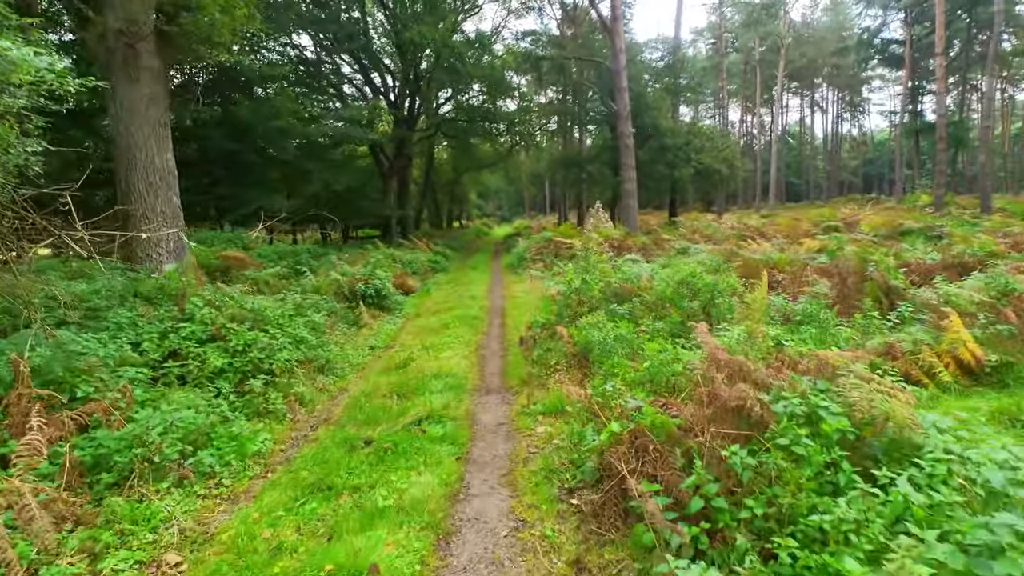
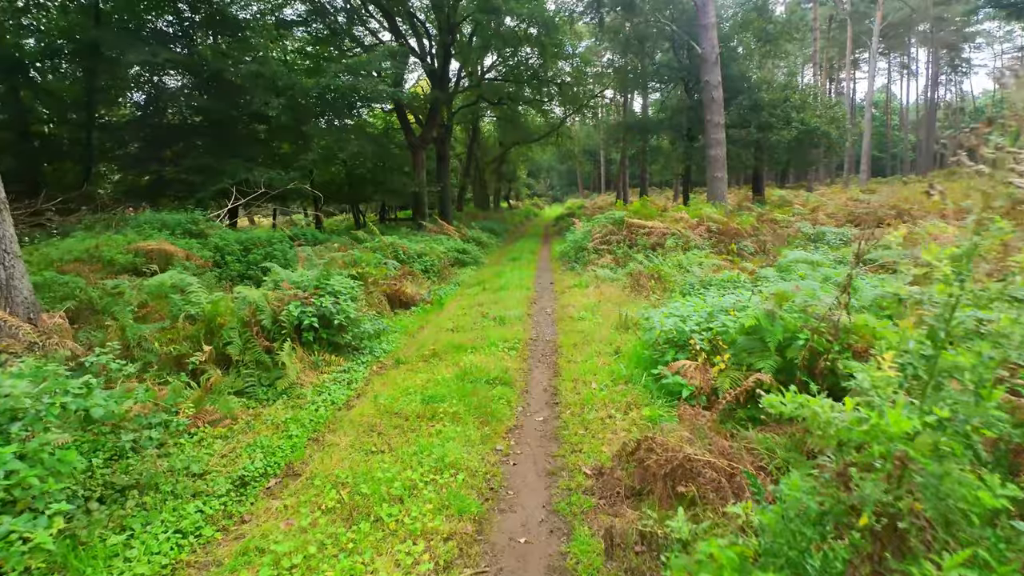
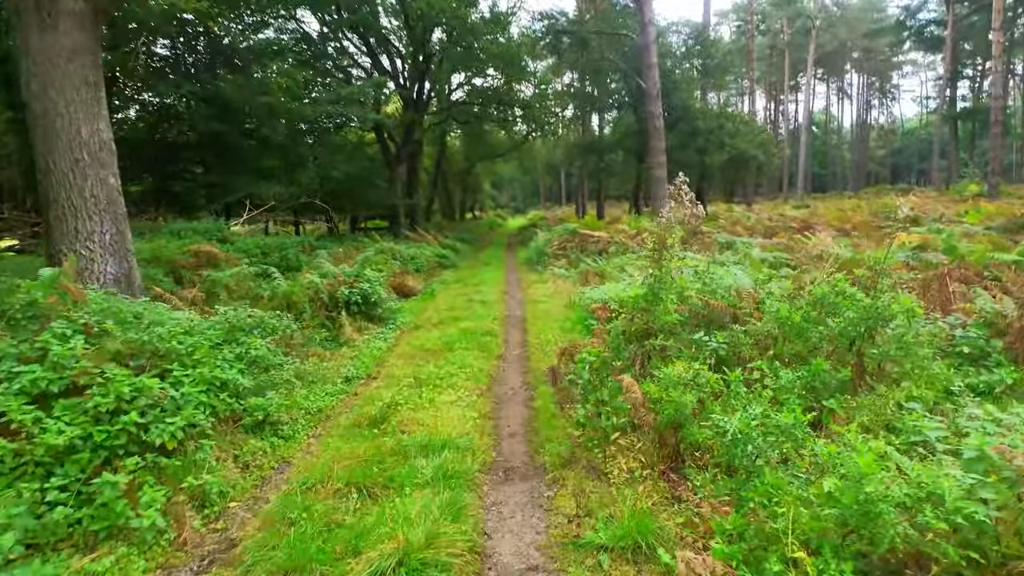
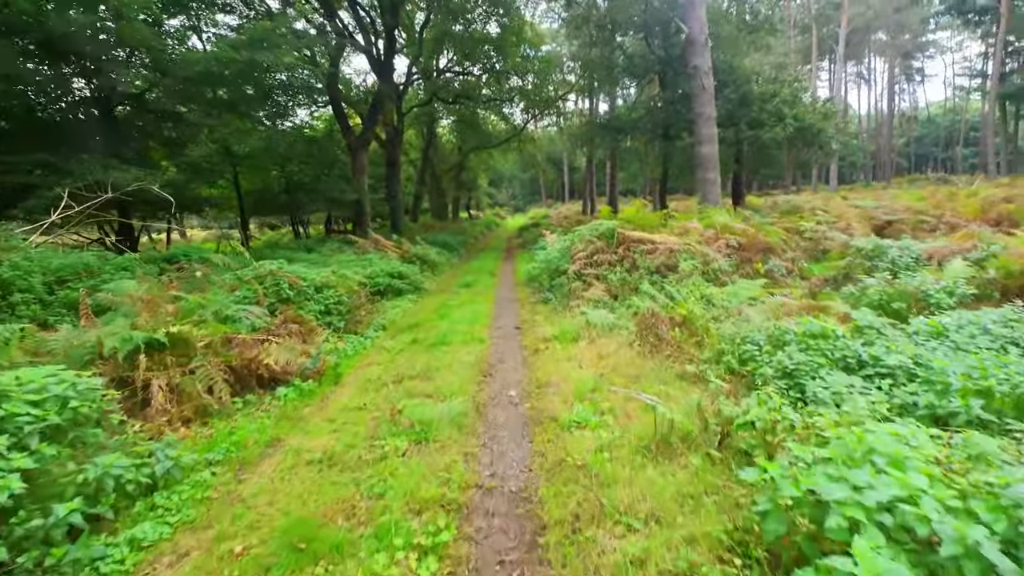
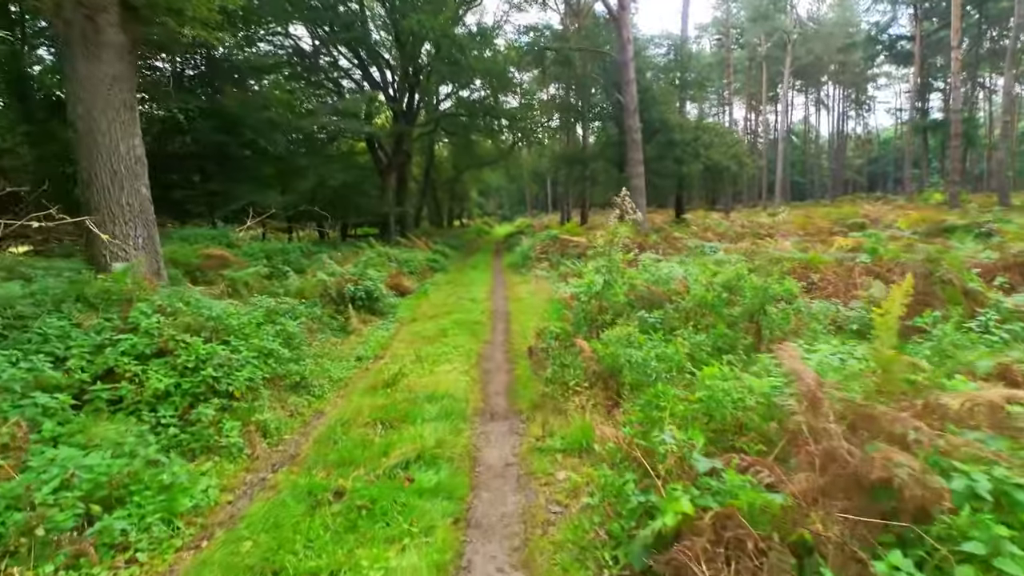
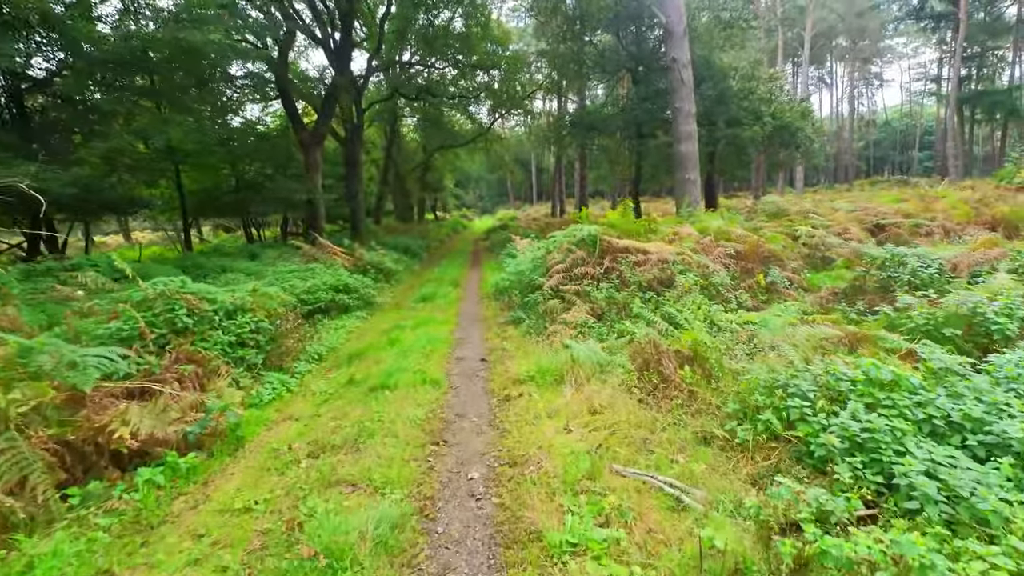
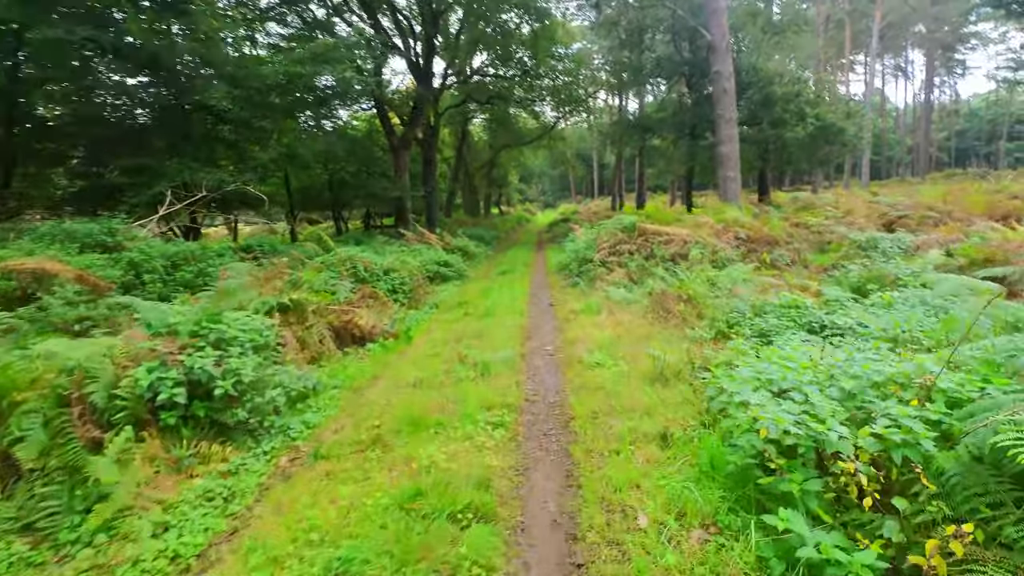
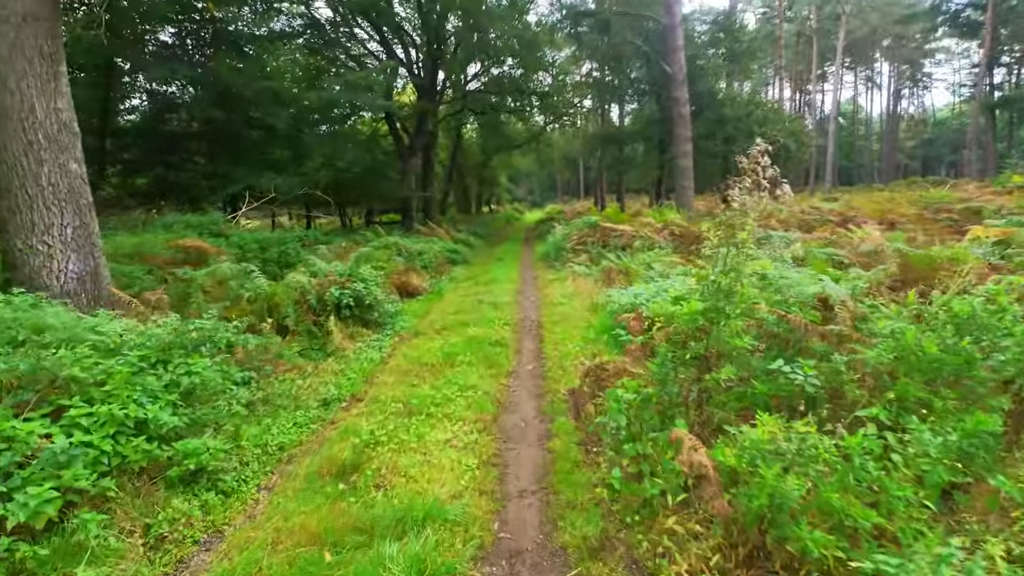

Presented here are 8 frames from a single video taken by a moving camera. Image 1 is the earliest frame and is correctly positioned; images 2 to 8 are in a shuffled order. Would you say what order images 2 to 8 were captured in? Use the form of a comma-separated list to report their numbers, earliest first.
5, 3, 8, 2, 7, 4, 6
